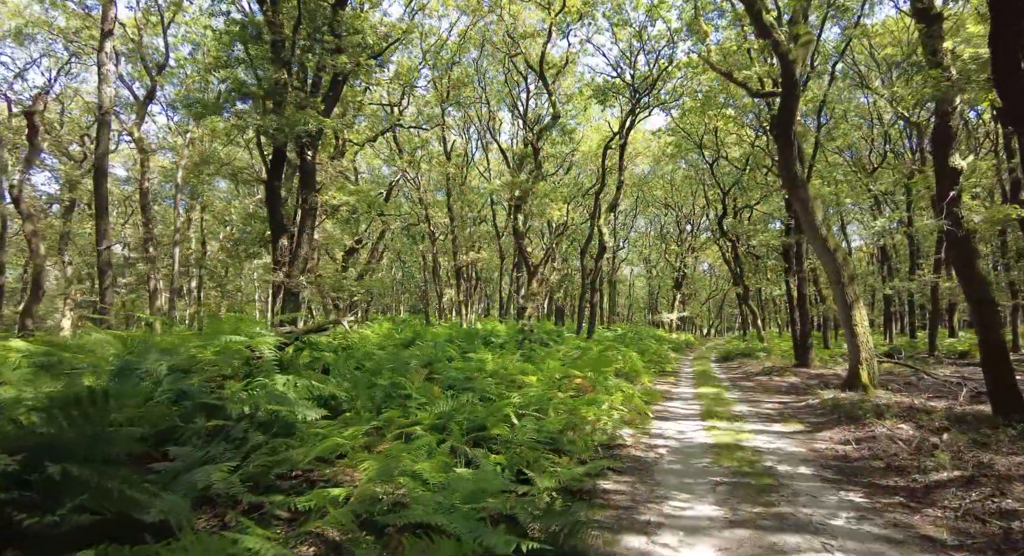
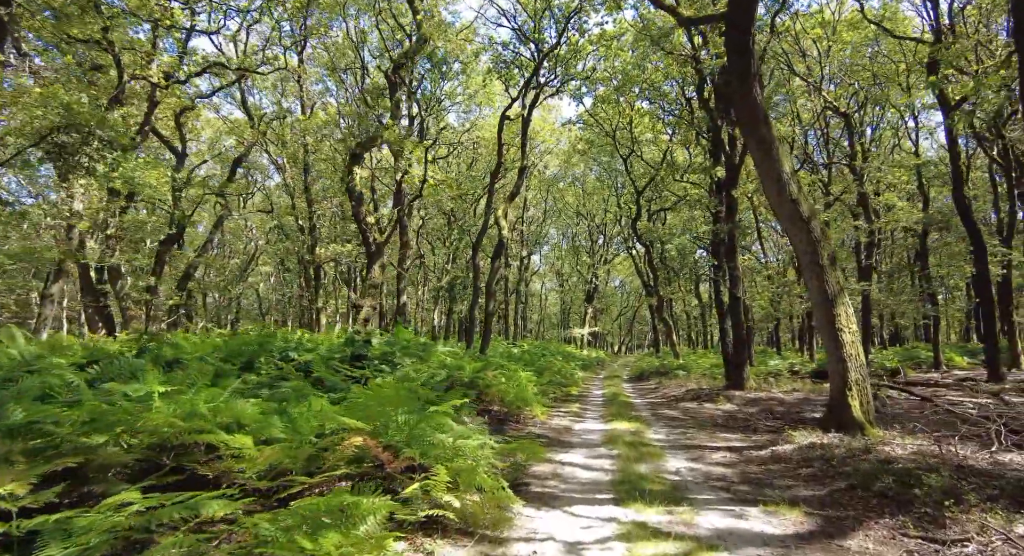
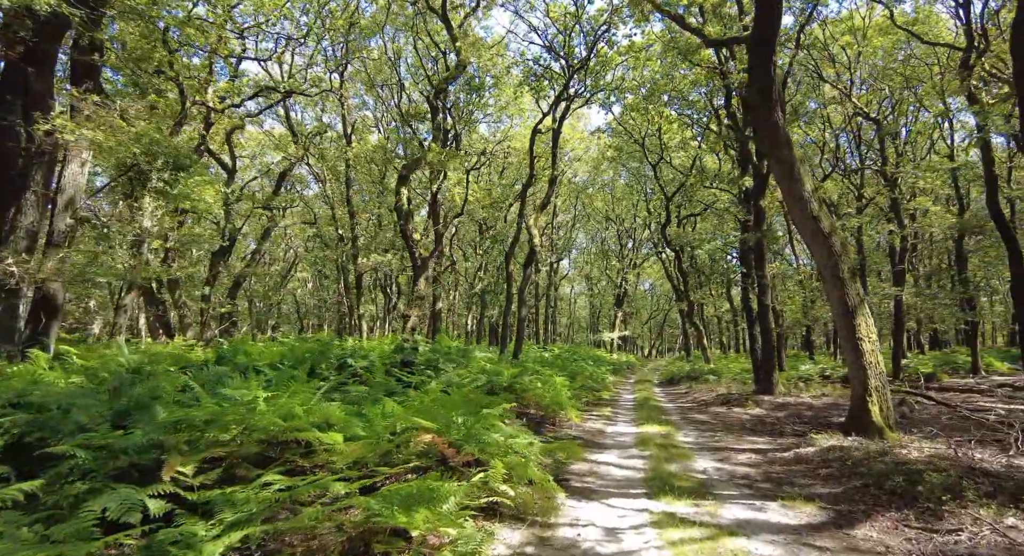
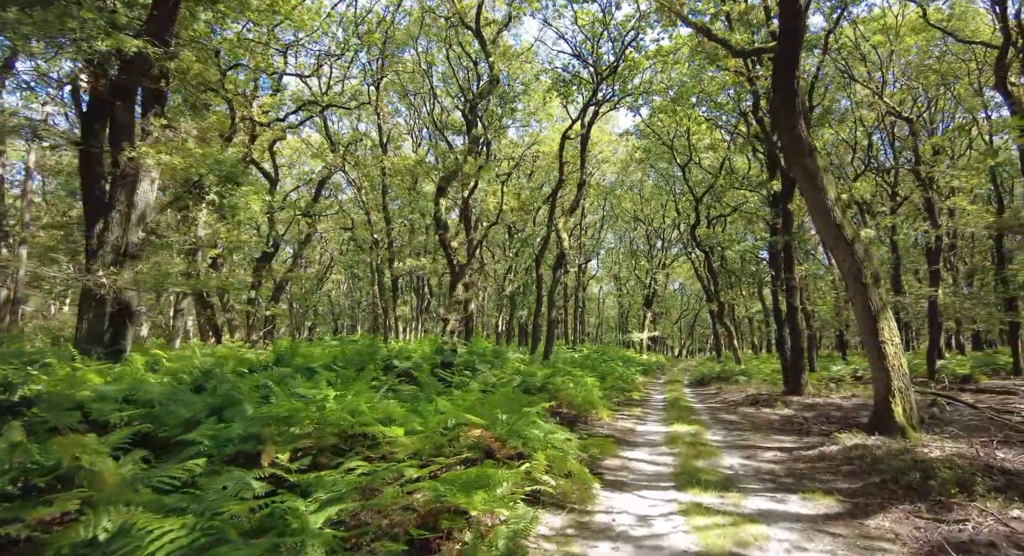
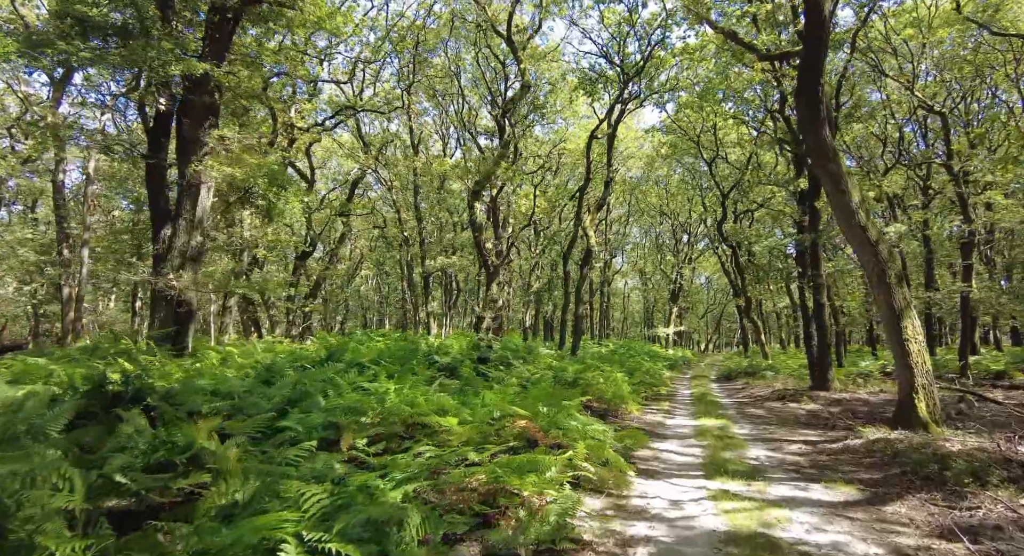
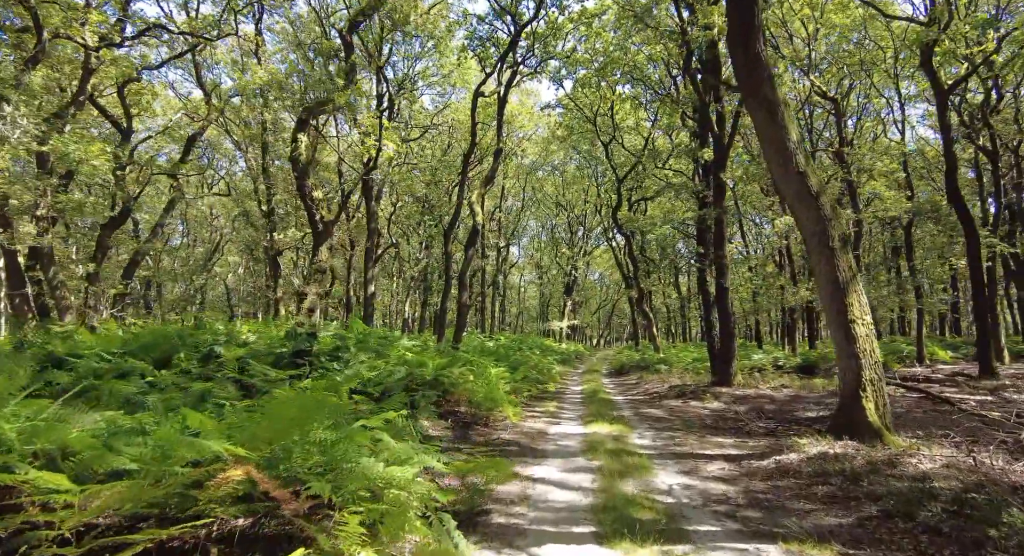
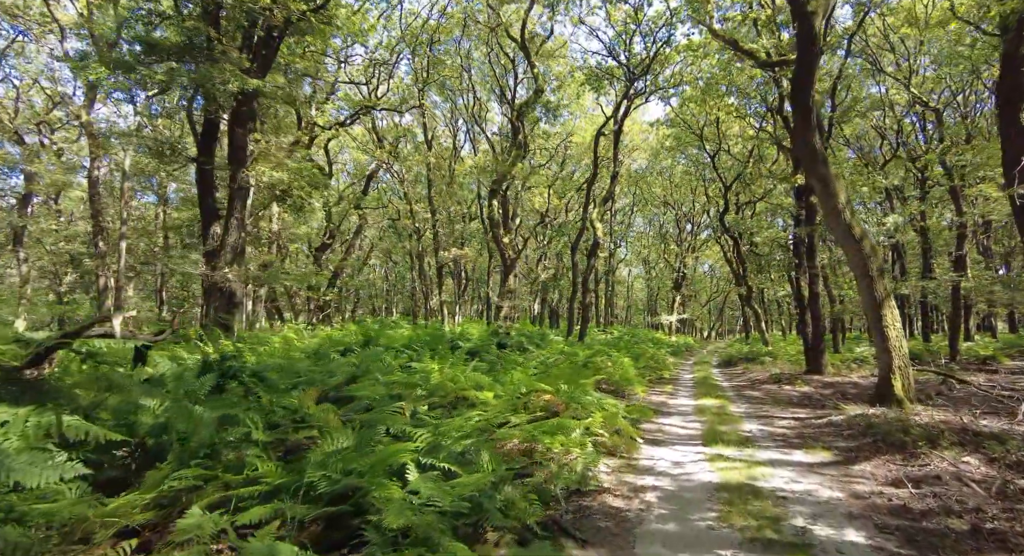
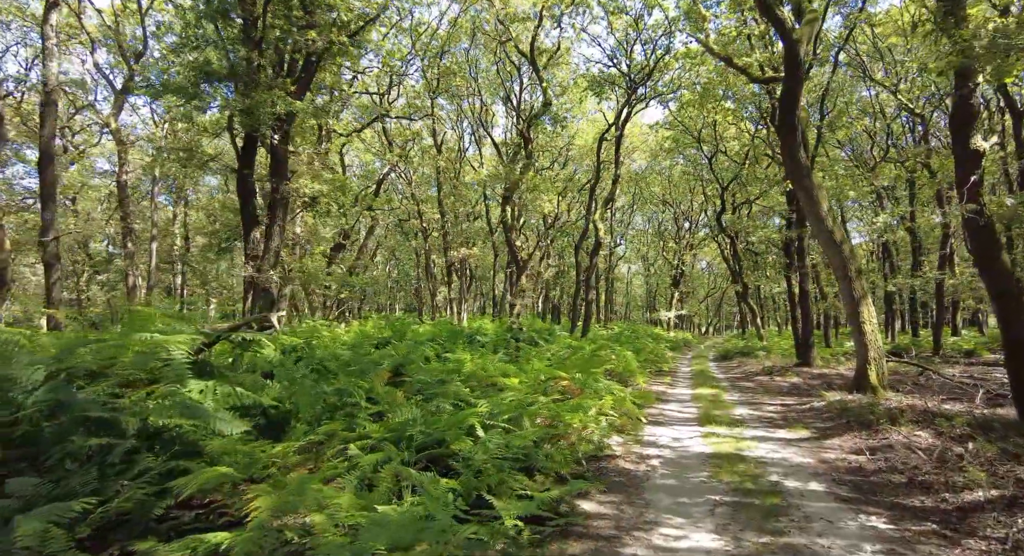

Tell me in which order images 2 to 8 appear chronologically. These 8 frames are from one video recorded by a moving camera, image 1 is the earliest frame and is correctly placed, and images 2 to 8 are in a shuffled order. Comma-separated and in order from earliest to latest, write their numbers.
8, 7, 5, 4, 3, 2, 6
